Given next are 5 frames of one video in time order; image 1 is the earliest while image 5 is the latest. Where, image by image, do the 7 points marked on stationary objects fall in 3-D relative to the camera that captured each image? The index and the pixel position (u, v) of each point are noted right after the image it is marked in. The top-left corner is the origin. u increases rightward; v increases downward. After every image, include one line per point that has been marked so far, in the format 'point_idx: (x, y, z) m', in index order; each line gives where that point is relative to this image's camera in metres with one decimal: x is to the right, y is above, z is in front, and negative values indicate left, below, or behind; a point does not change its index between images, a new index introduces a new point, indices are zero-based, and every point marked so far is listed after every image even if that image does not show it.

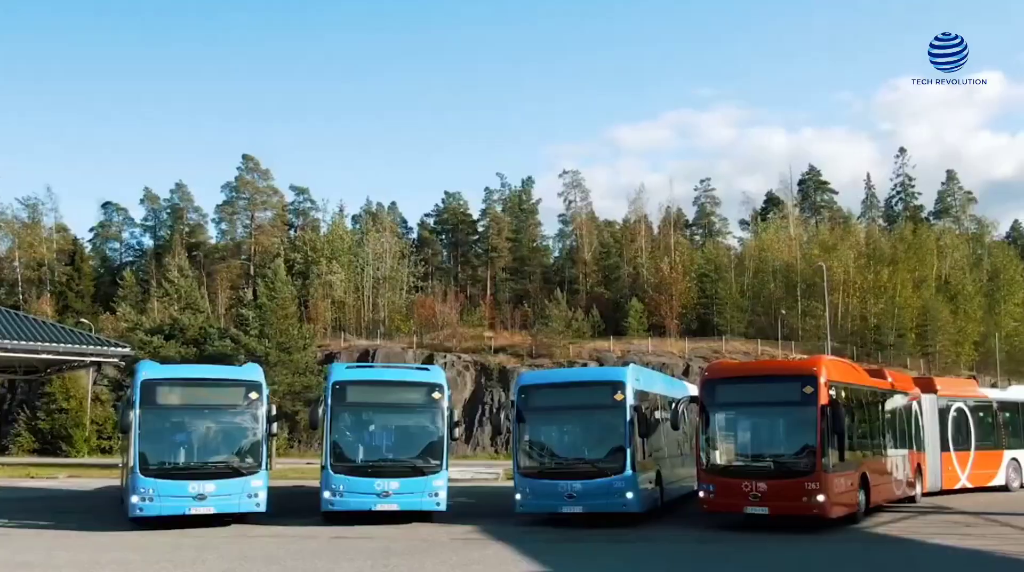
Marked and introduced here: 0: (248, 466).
0: (-5.3, -3.6, +18.3) m
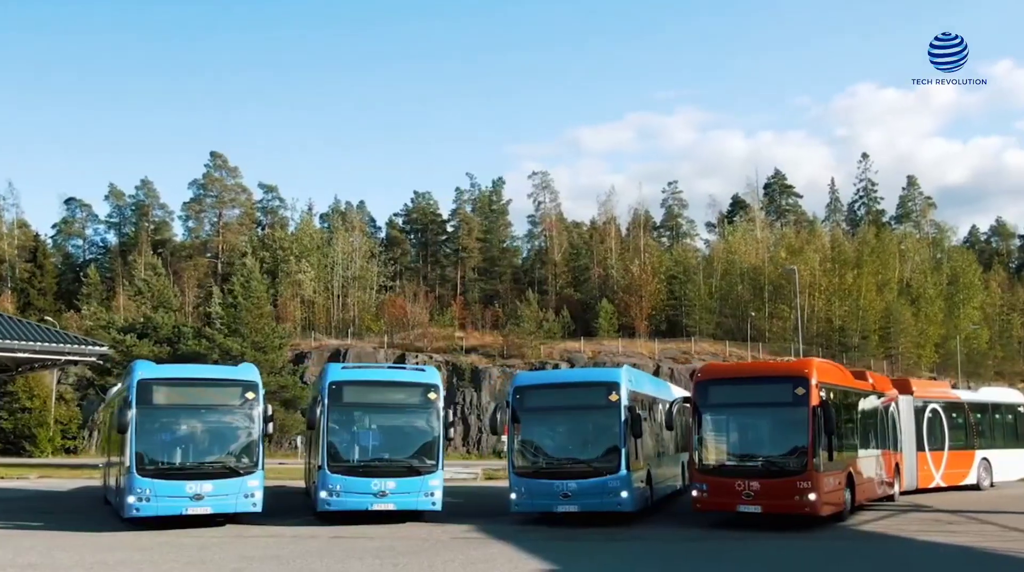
0: (-5.3, -3.6, +18.2) m
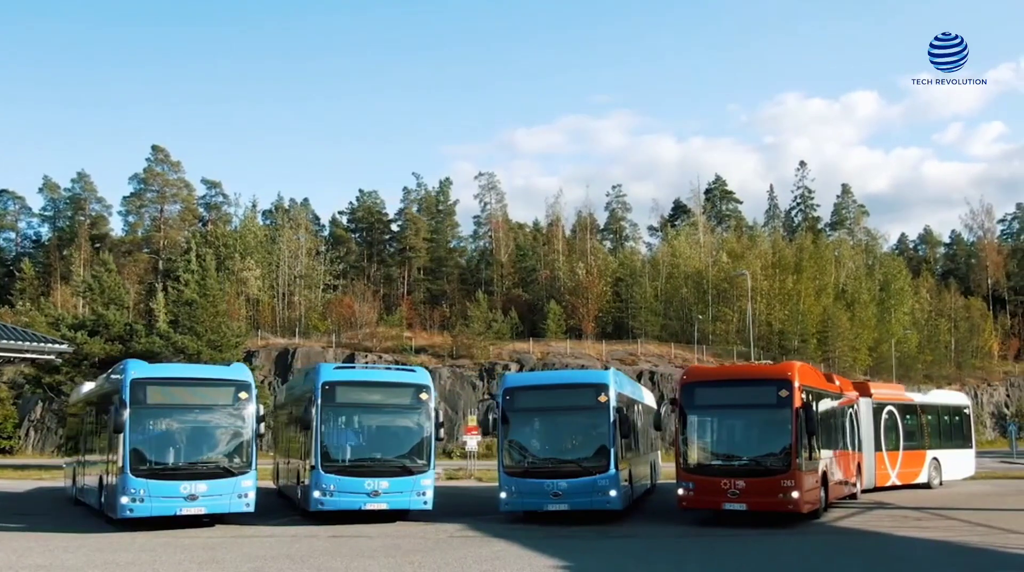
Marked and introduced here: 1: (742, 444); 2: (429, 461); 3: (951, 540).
0: (-5.5, -3.6, +18.2) m
1: (+4.8, -3.3, +18.9) m
2: (-1.8, -3.7, +19.6) m
3: (+8.1, -4.7, +17.0) m
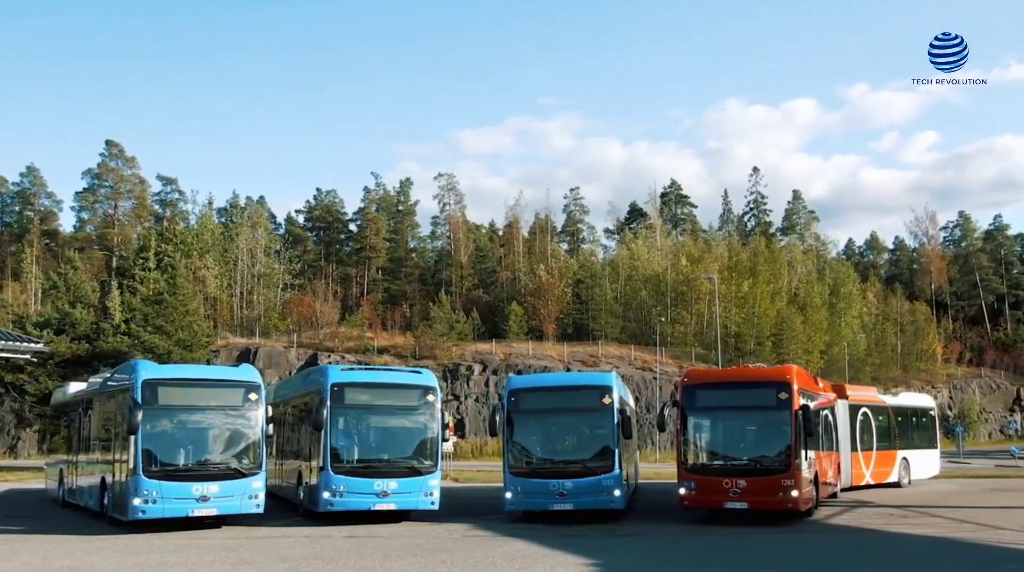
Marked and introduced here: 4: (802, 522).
0: (-5.3, -3.6, +18.2) m
1: (+4.9, -3.4, +19.5) m
2: (-1.6, -3.8, +19.8) m
3: (+8.4, -4.9, +17.8) m
4: (+6.3, -5.2, +19.9) m
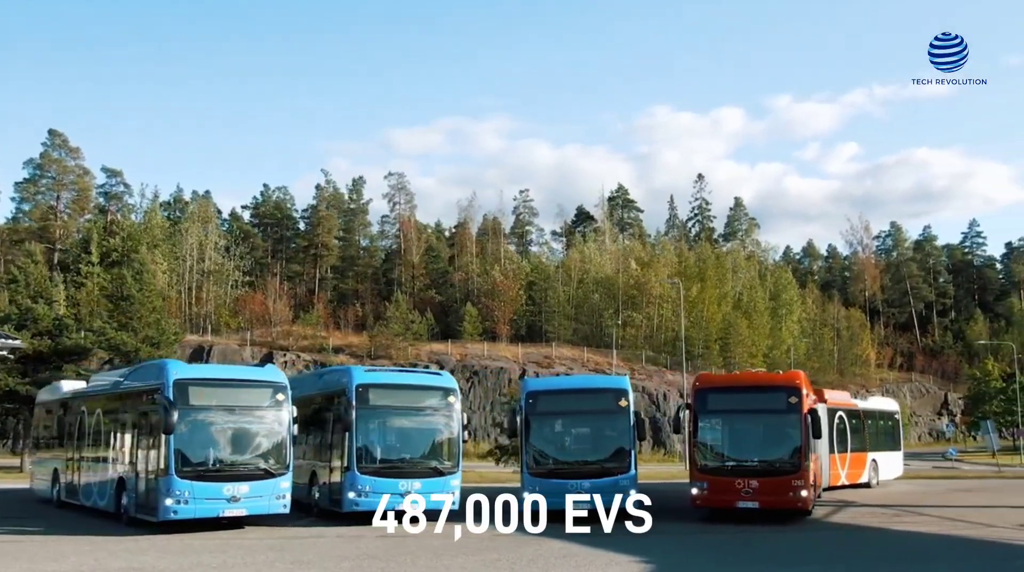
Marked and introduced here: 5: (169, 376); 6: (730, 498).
0: (-4.7, -3.6, +18.3) m
1: (+5.3, -3.6, +20.3) m
2: (-1.2, -3.9, +20.1) m
3: (+8.9, -5.1, +18.9) m
4: (+6.6, -5.4, +20.8) m
5: (-6.9, -1.8, +18.1) m
6: (+4.7, -4.6, +19.9) m
